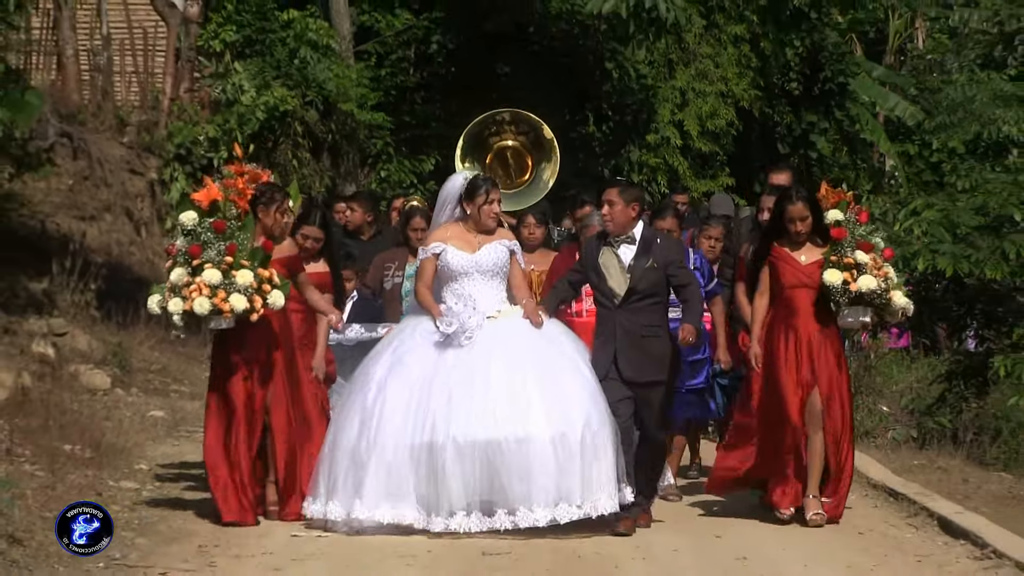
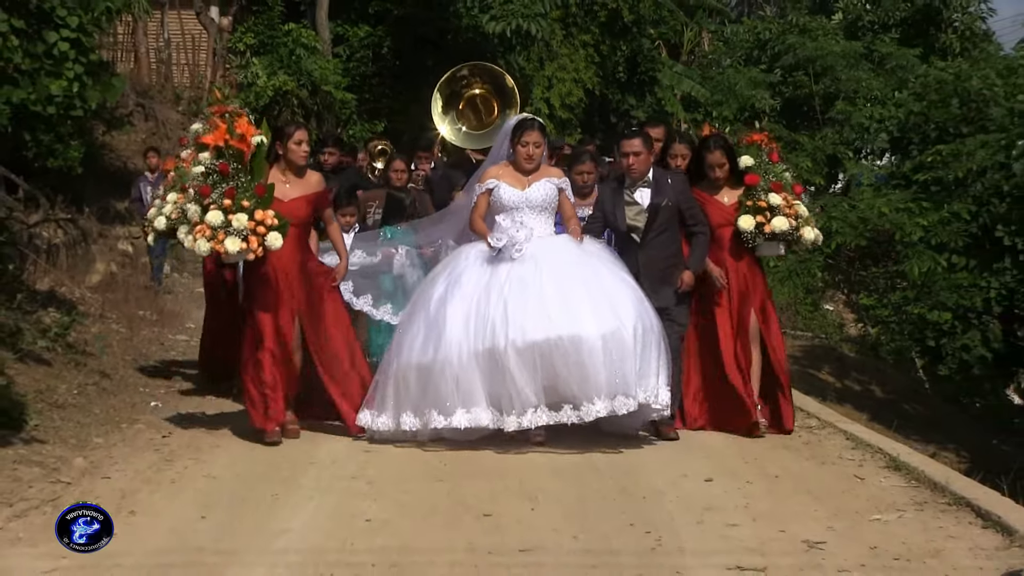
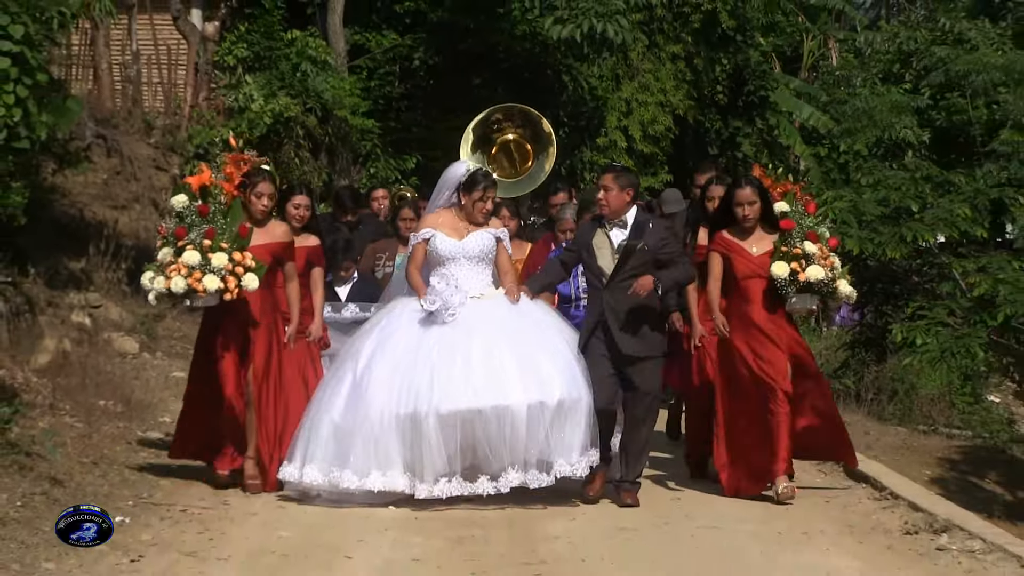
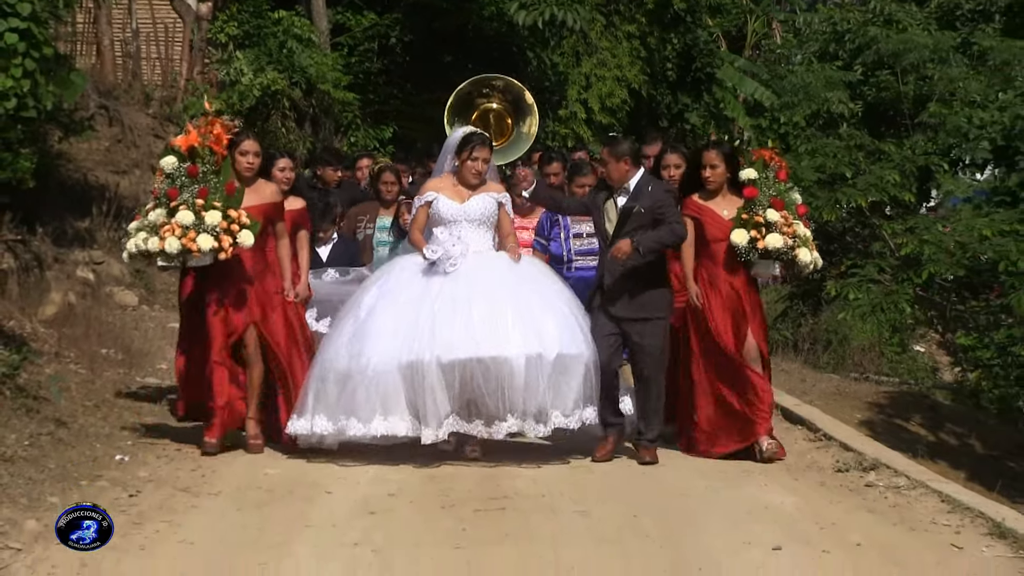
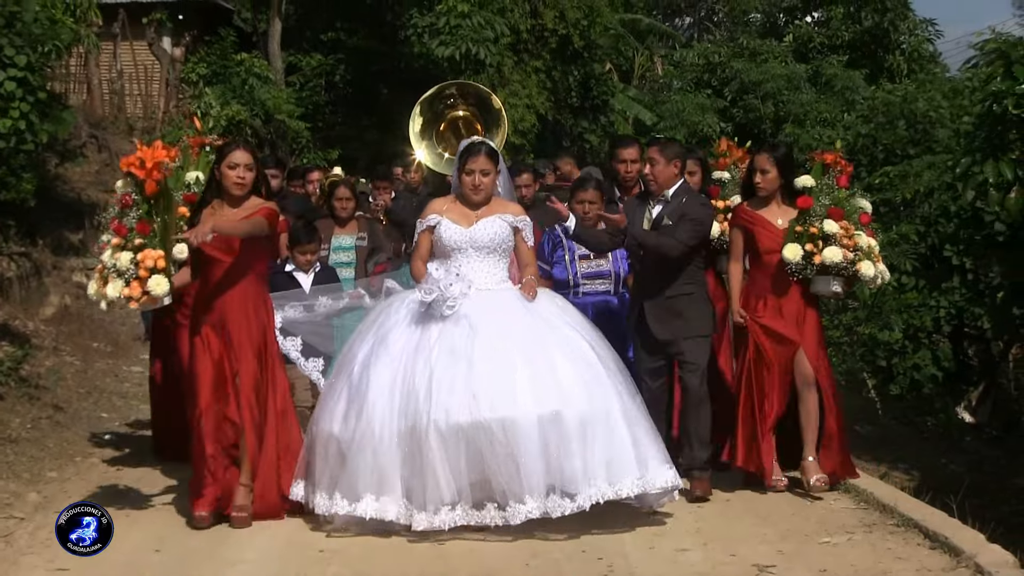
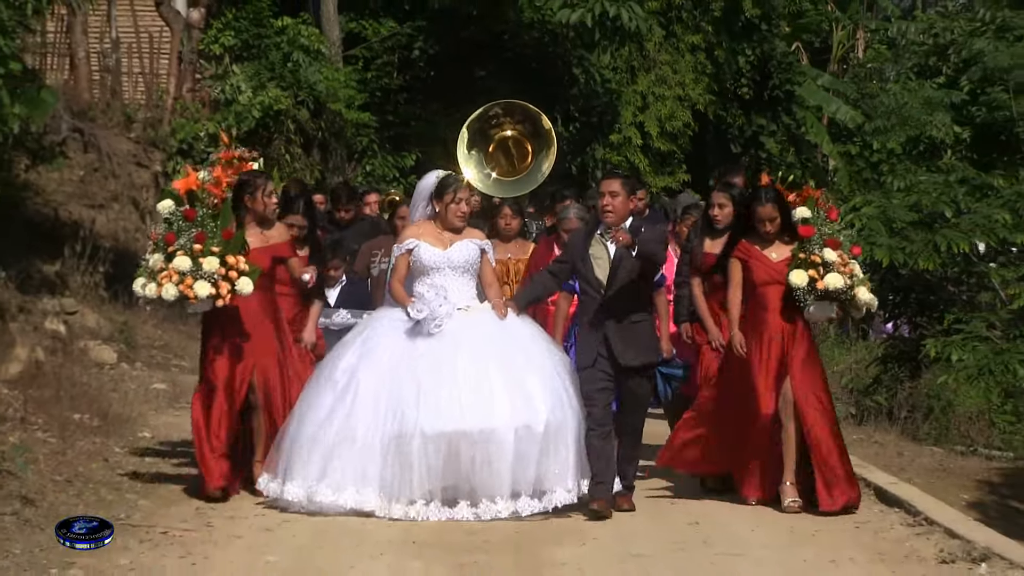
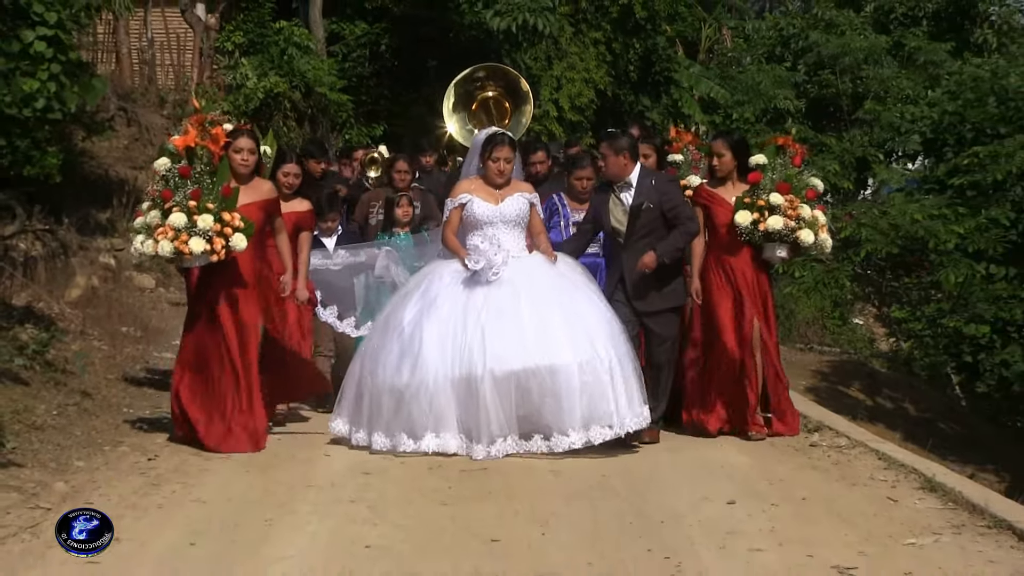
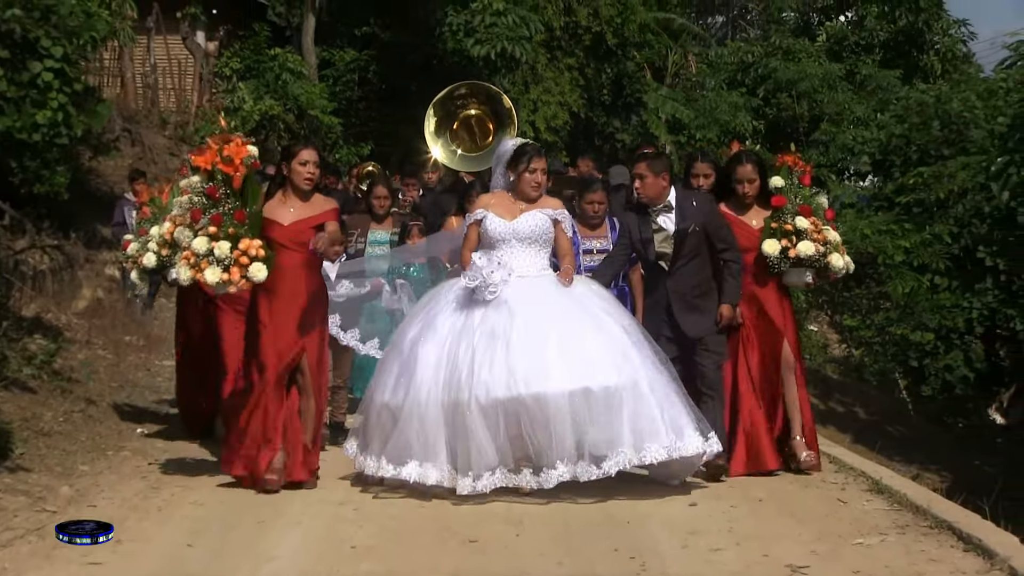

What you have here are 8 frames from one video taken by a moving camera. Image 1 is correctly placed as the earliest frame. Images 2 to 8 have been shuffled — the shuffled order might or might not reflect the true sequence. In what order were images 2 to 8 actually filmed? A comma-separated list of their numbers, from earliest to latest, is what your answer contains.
6, 3, 4, 7, 2, 8, 5
